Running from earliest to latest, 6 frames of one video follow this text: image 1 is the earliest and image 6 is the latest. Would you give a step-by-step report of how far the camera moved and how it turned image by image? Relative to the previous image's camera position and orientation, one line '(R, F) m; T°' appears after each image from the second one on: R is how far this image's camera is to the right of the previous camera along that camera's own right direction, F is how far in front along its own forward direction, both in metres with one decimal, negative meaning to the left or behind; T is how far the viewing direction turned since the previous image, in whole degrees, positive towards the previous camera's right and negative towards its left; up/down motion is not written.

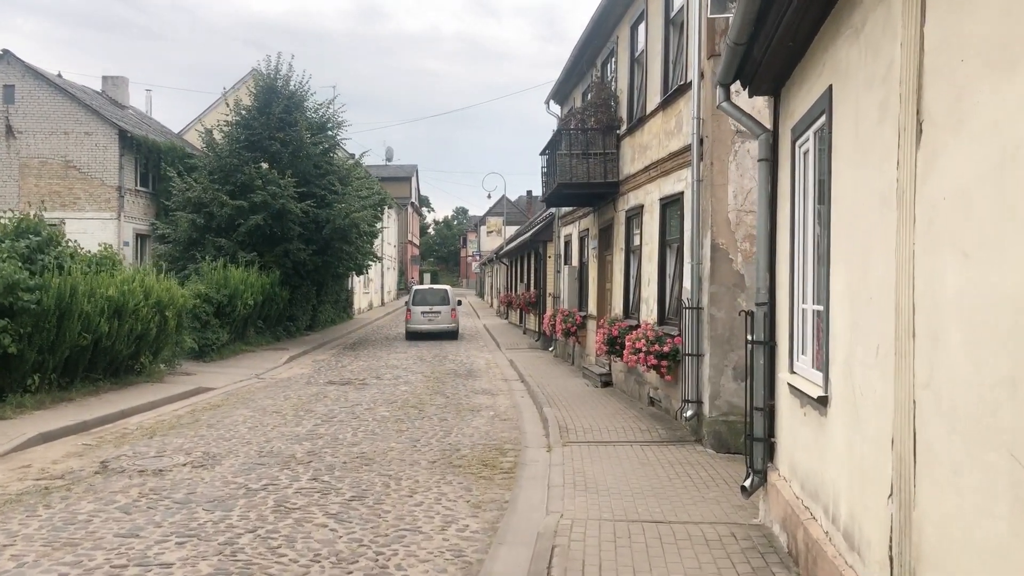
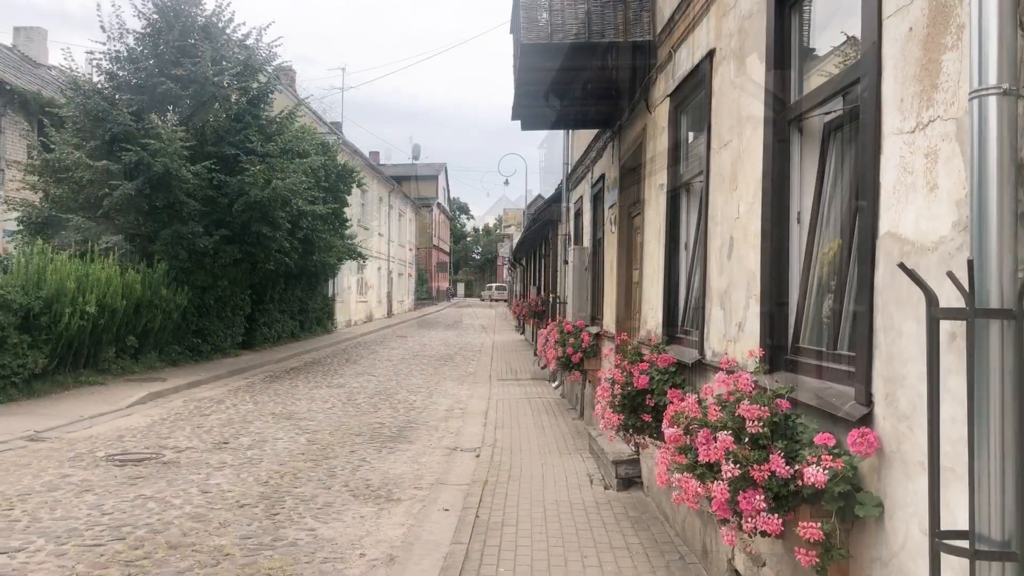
(+0.1, +0.4) m; 0°
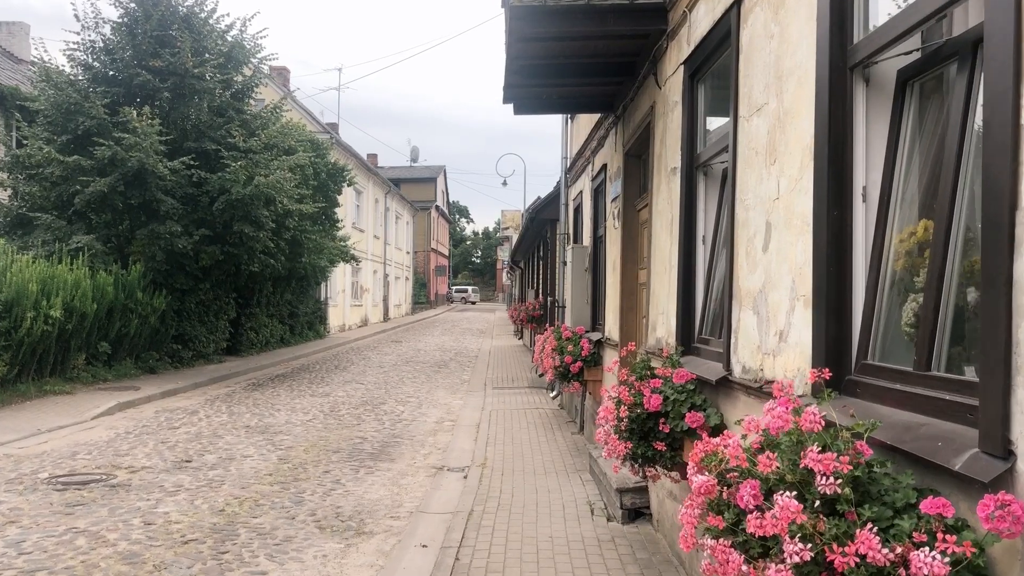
(+0.1, +0.8) m; 0°
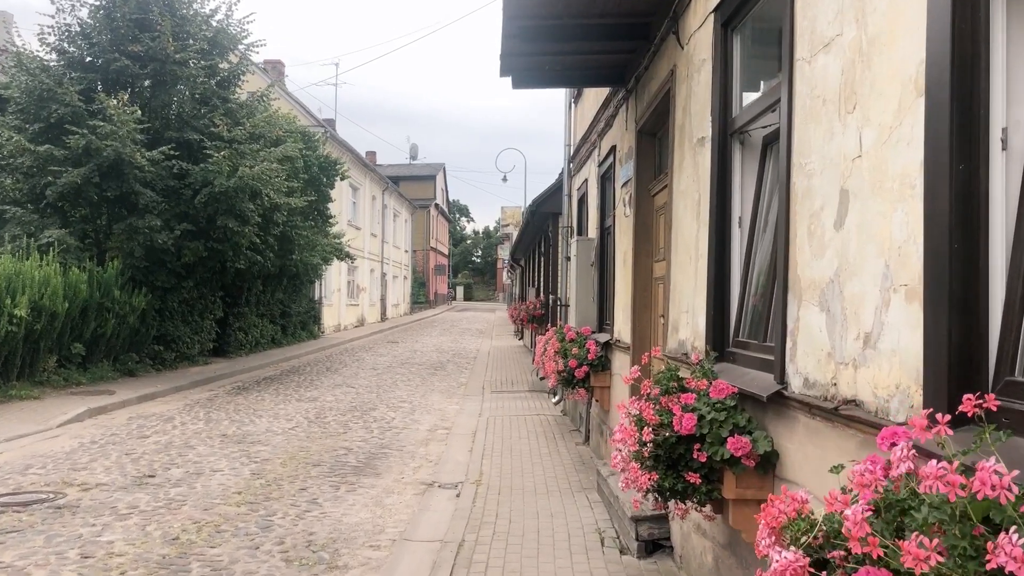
(0.0, +0.7) m; 0°
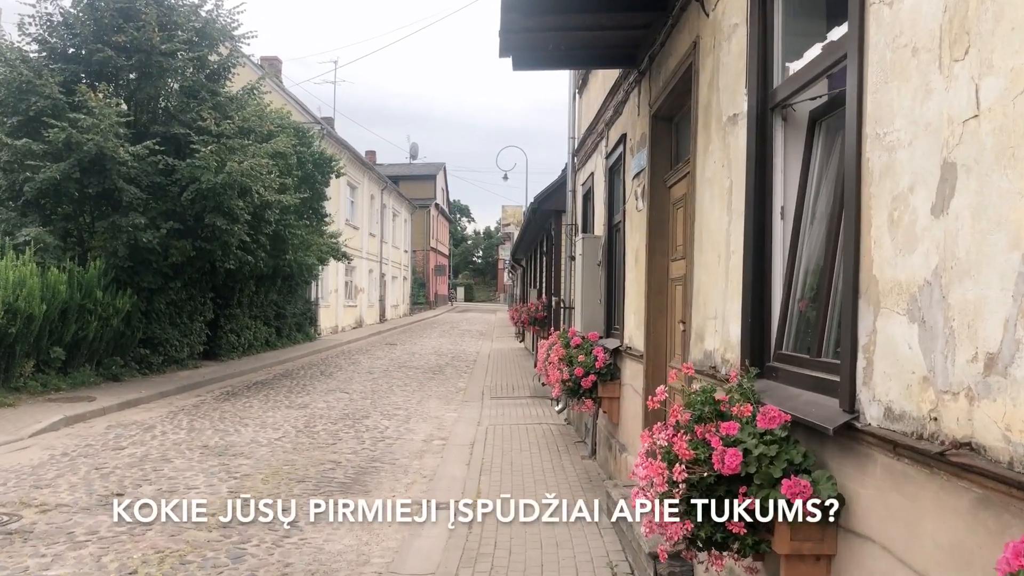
(0.0, +0.6) m; 0°
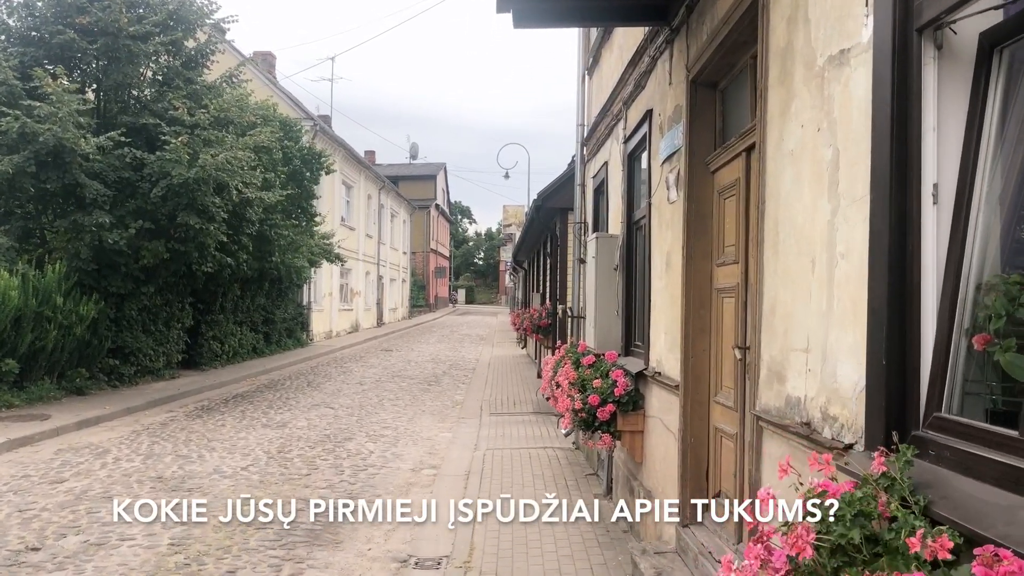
(0.0, +1.1) m; 0°
